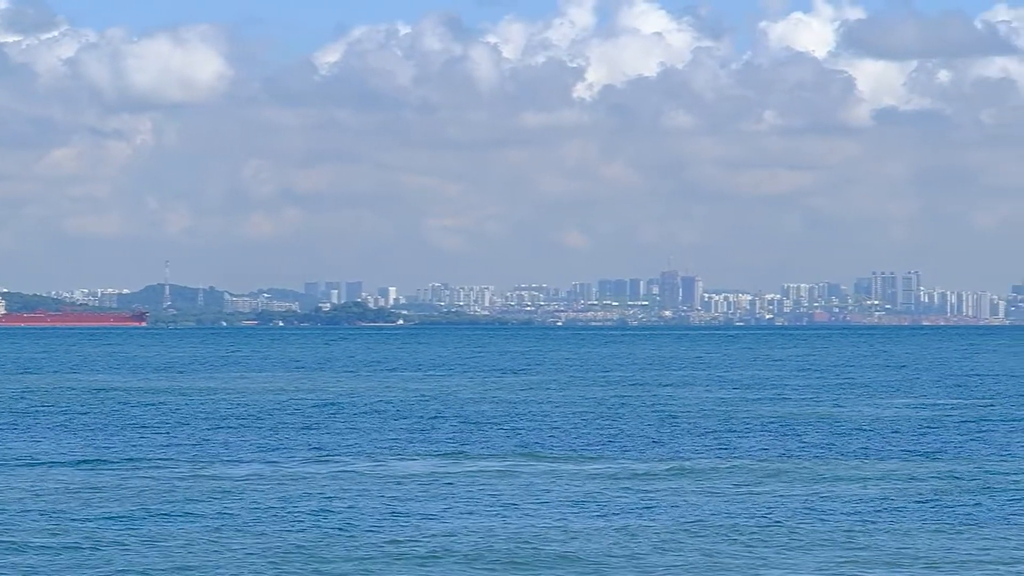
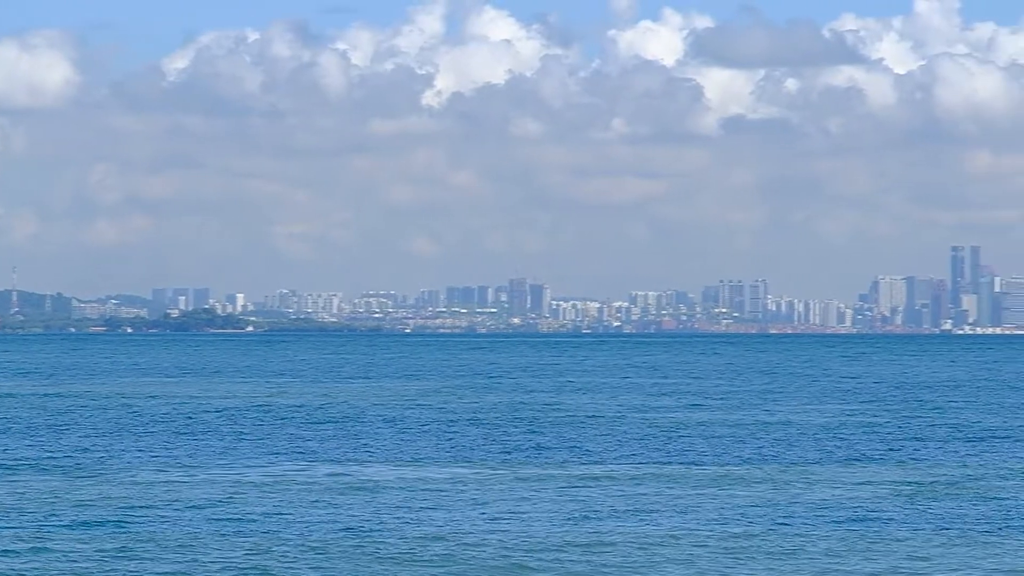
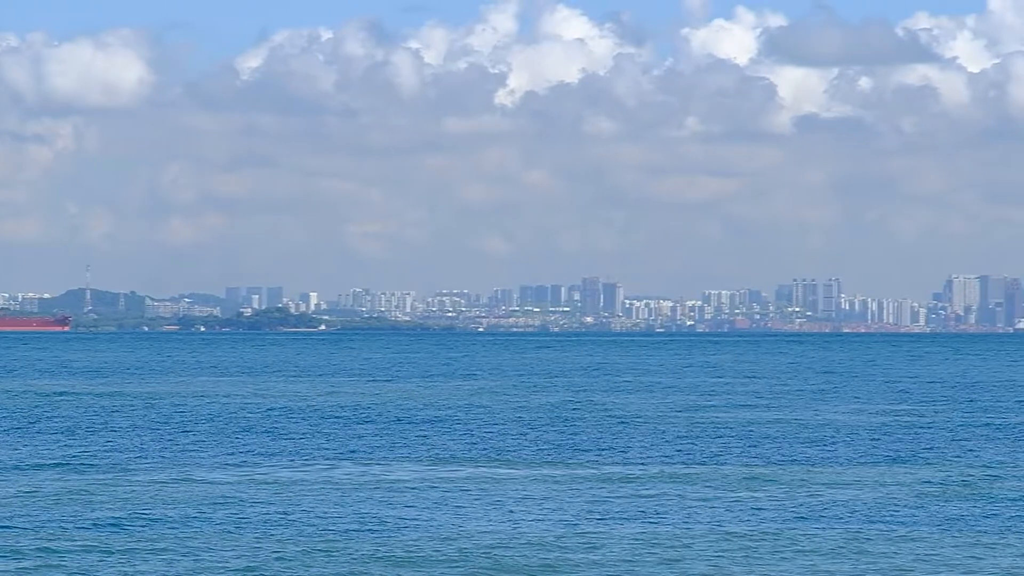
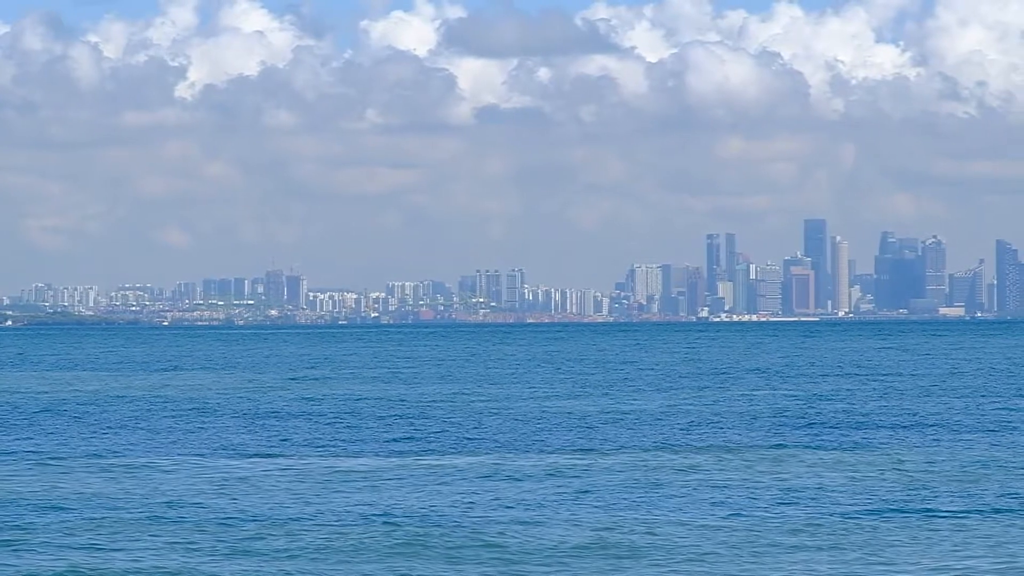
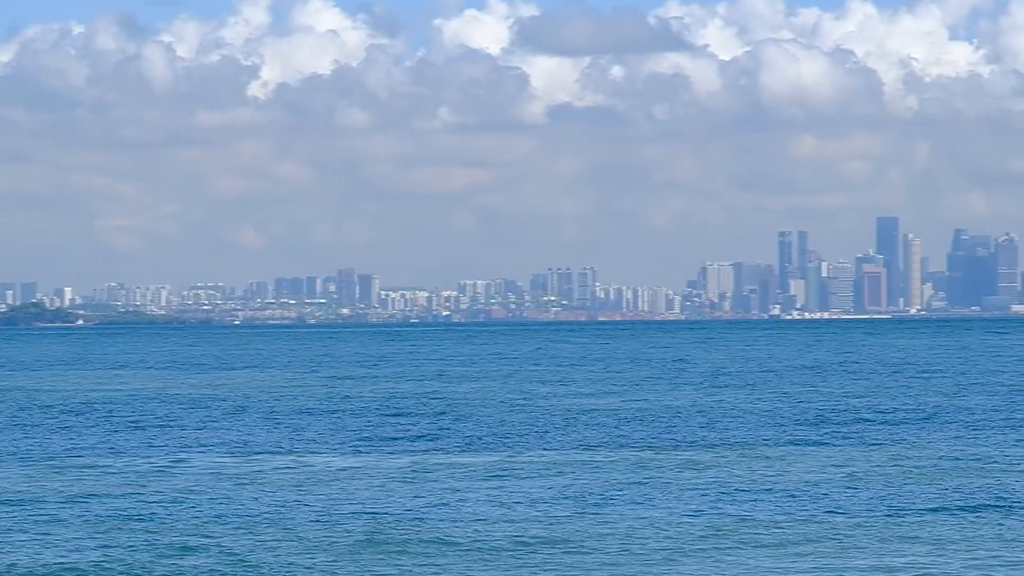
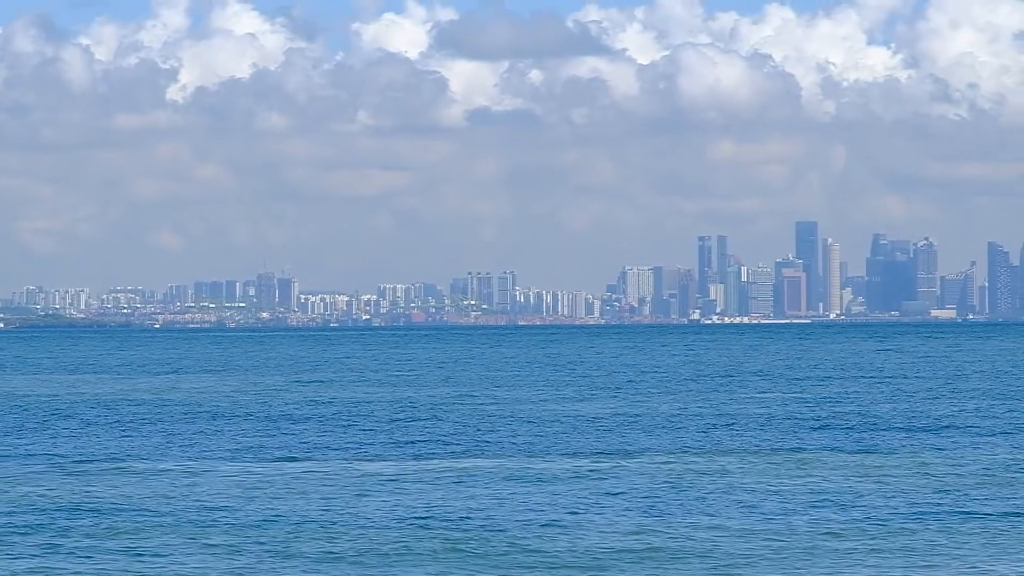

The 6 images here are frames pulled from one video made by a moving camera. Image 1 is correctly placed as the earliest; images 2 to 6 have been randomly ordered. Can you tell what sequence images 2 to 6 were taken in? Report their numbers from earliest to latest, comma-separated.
3, 2, 5, 4, 6
